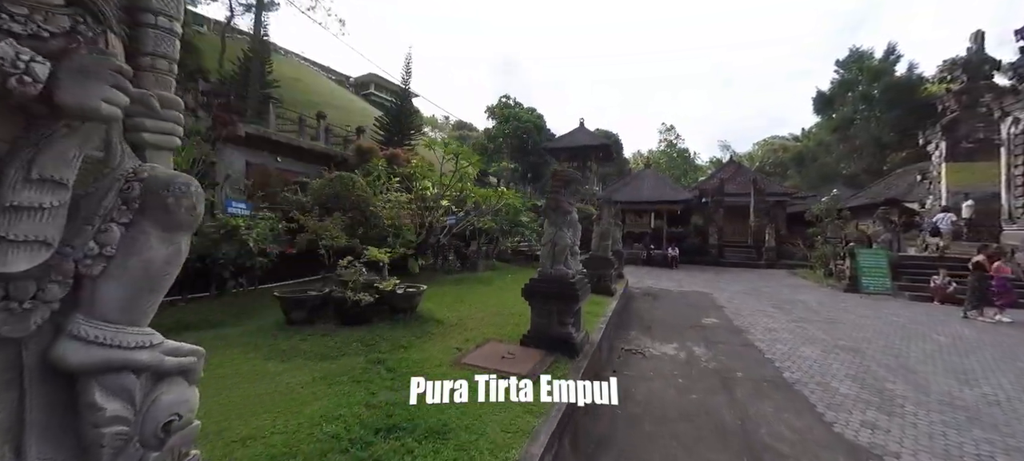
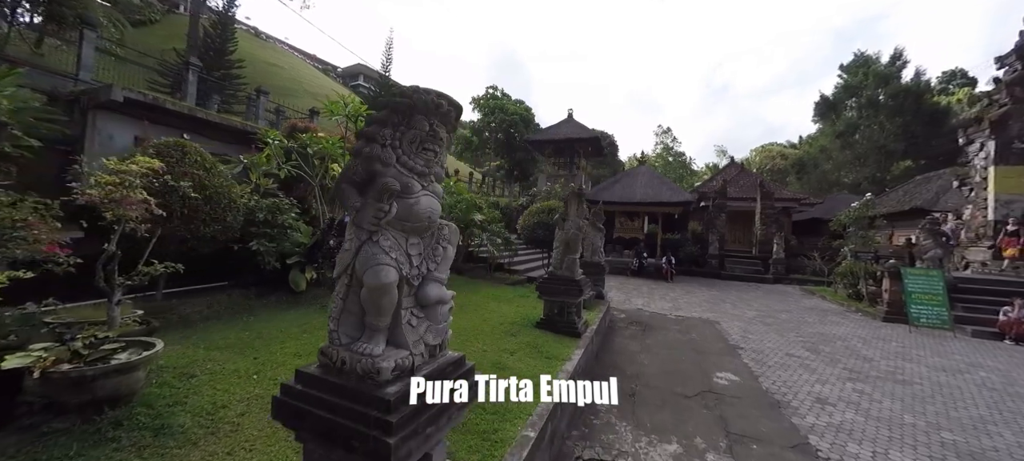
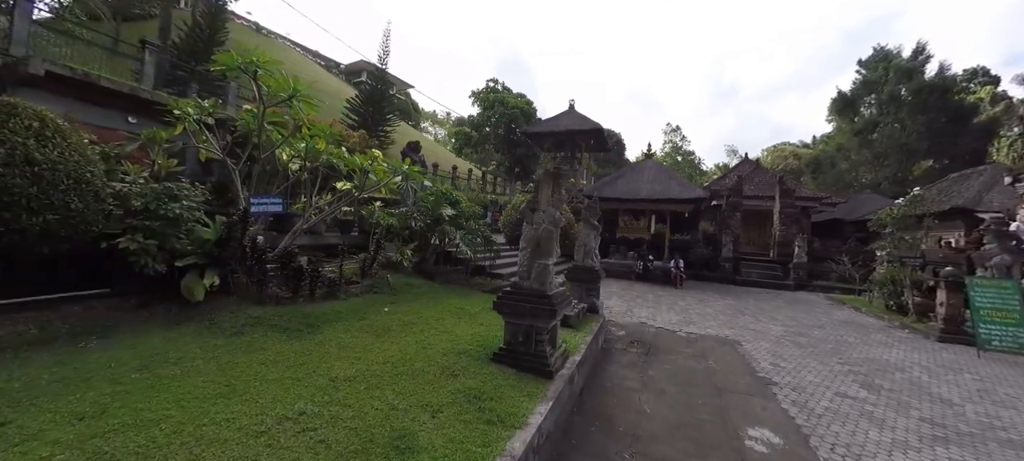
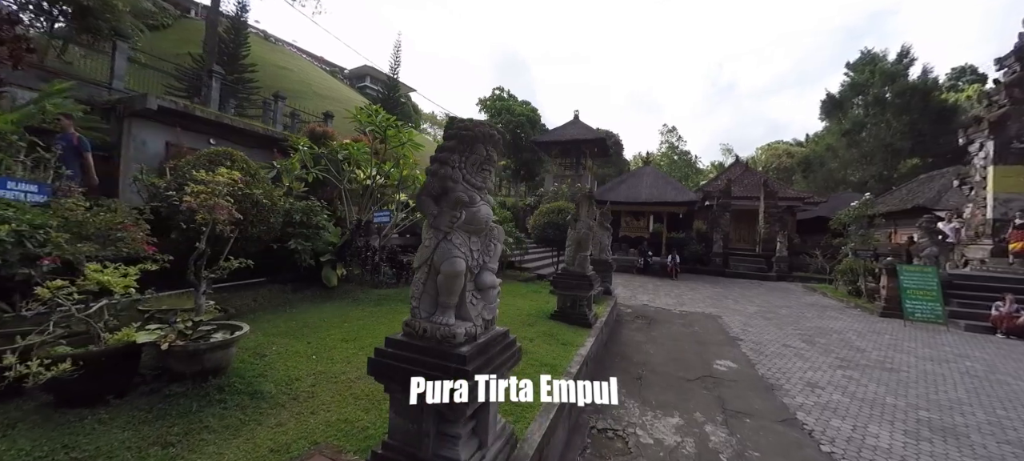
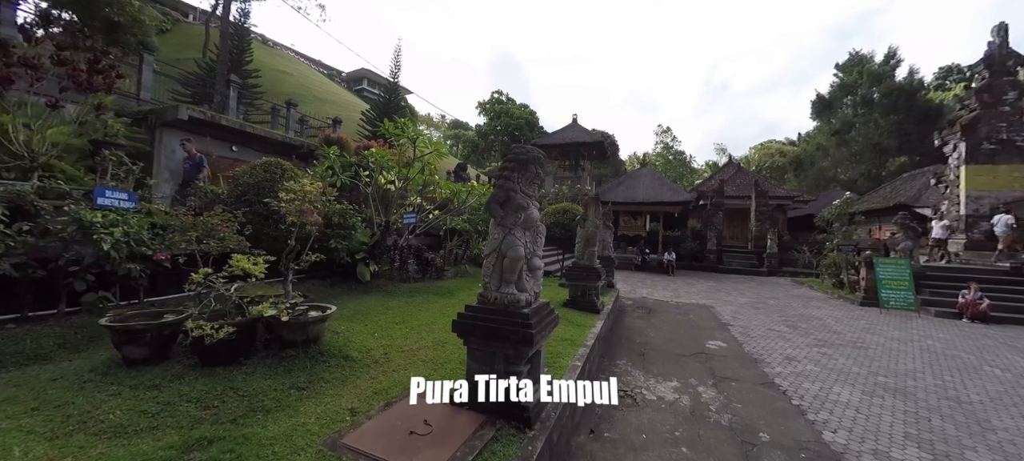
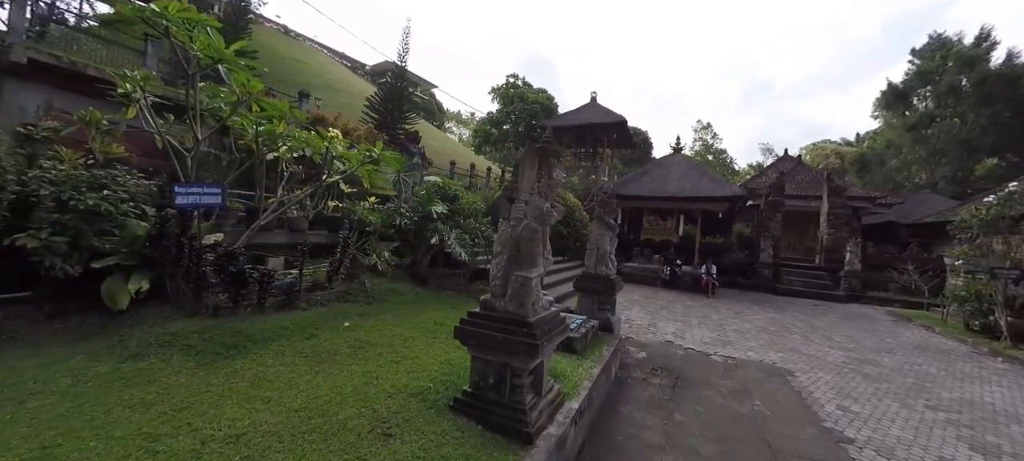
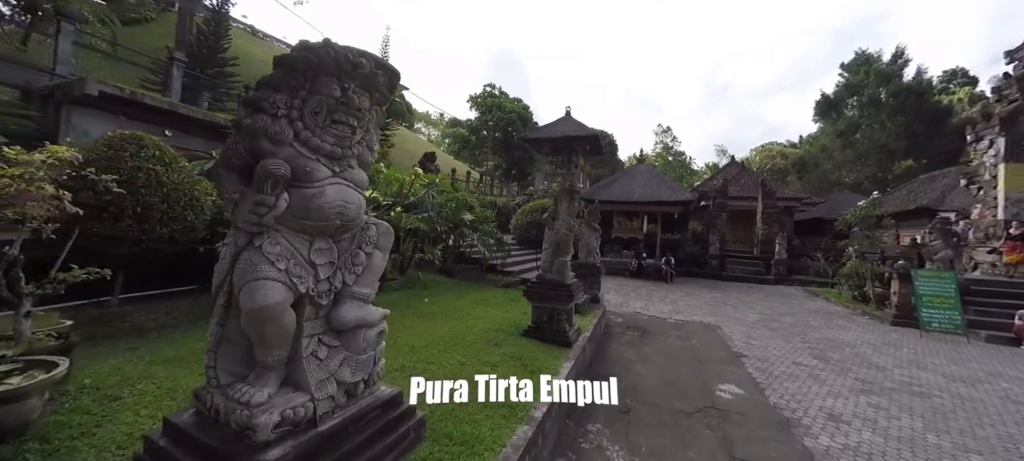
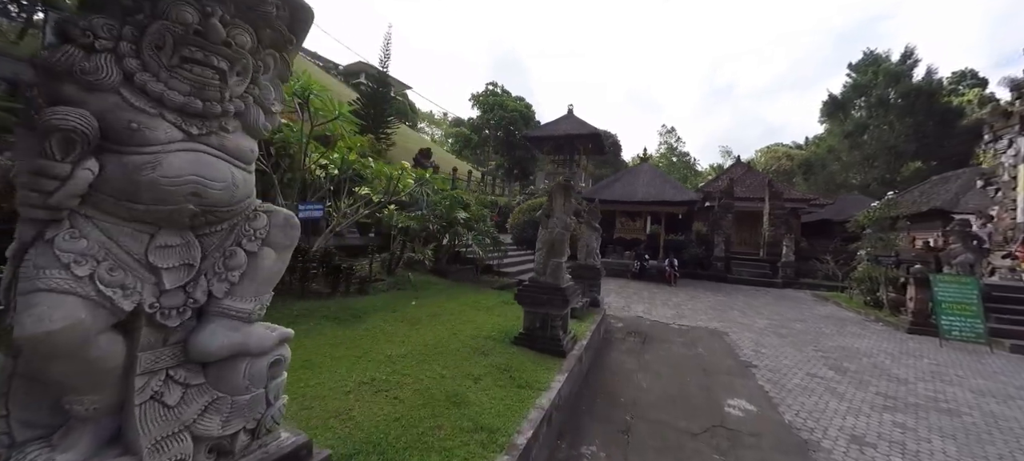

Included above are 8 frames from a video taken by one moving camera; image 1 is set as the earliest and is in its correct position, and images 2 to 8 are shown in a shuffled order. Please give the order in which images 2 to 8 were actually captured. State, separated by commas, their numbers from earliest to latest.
5, 4, 2, 7, 8, 3, 6
